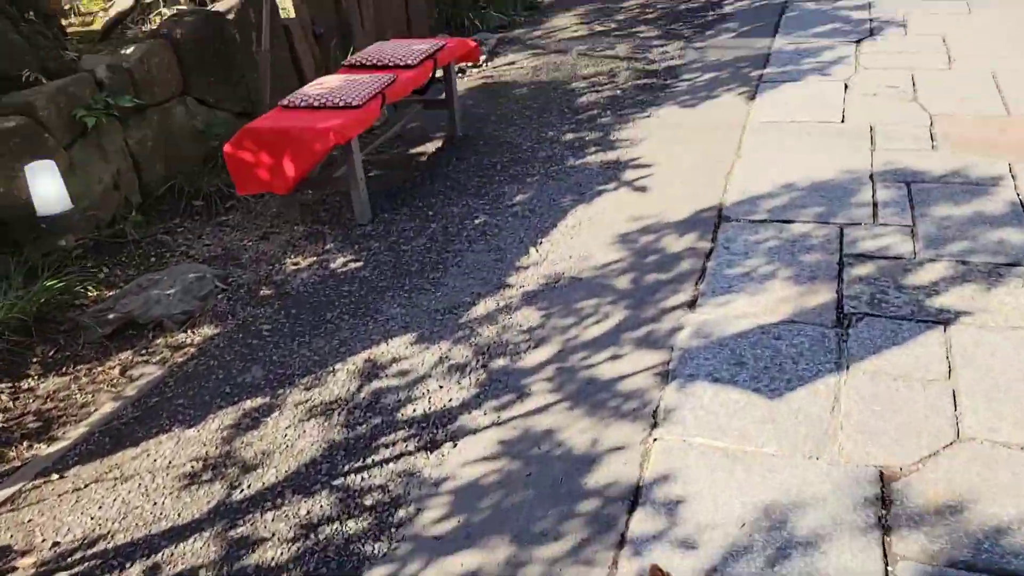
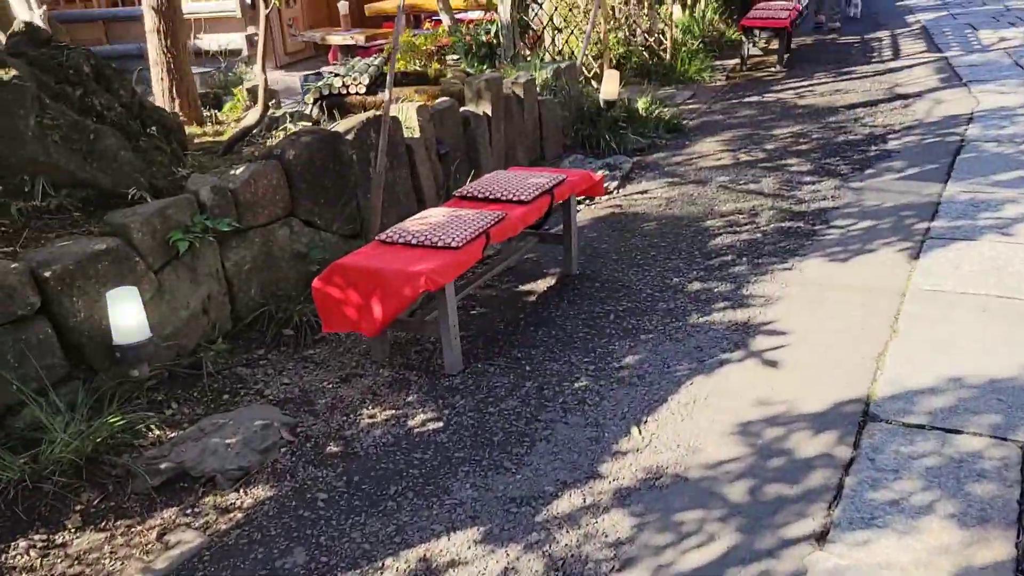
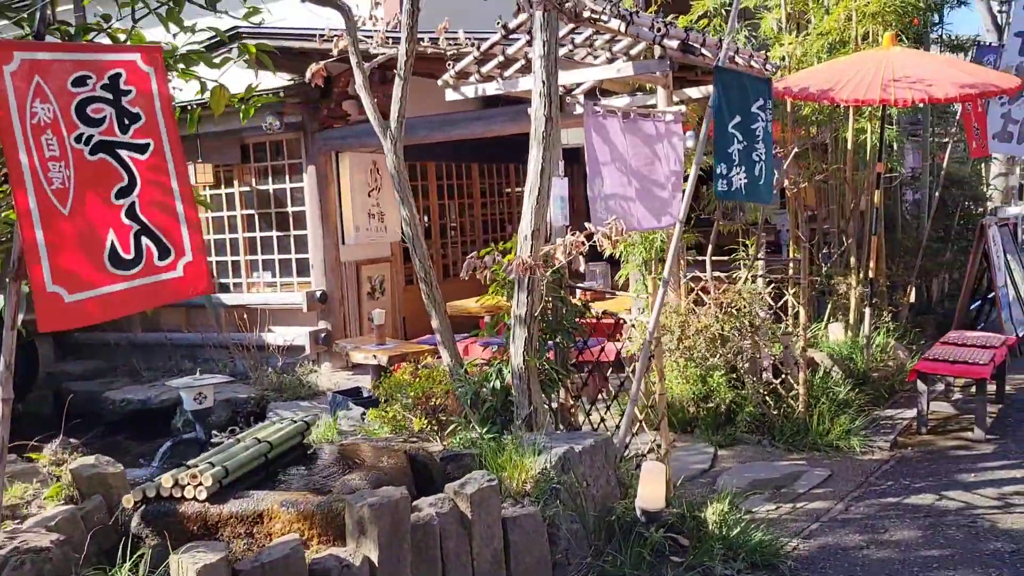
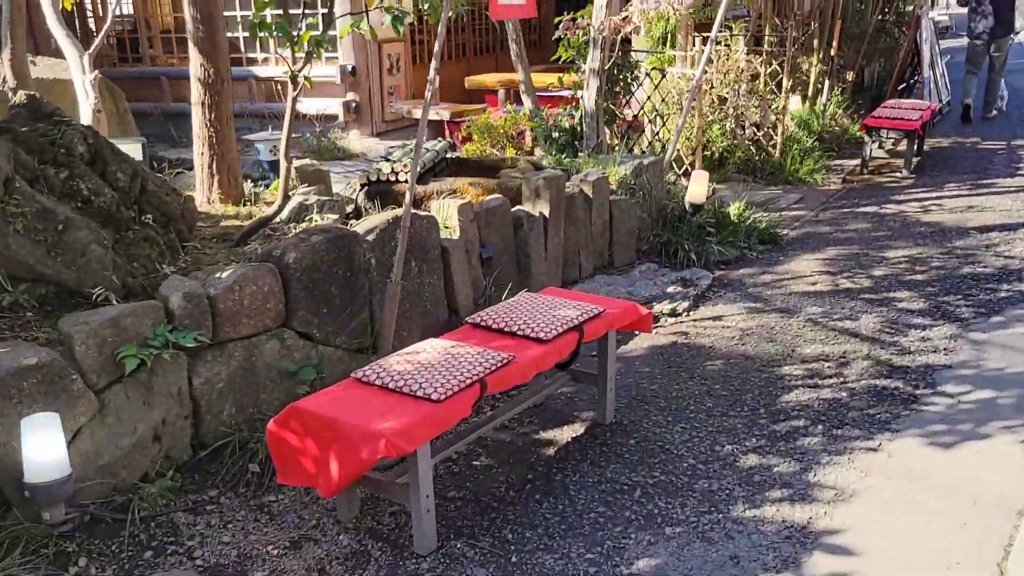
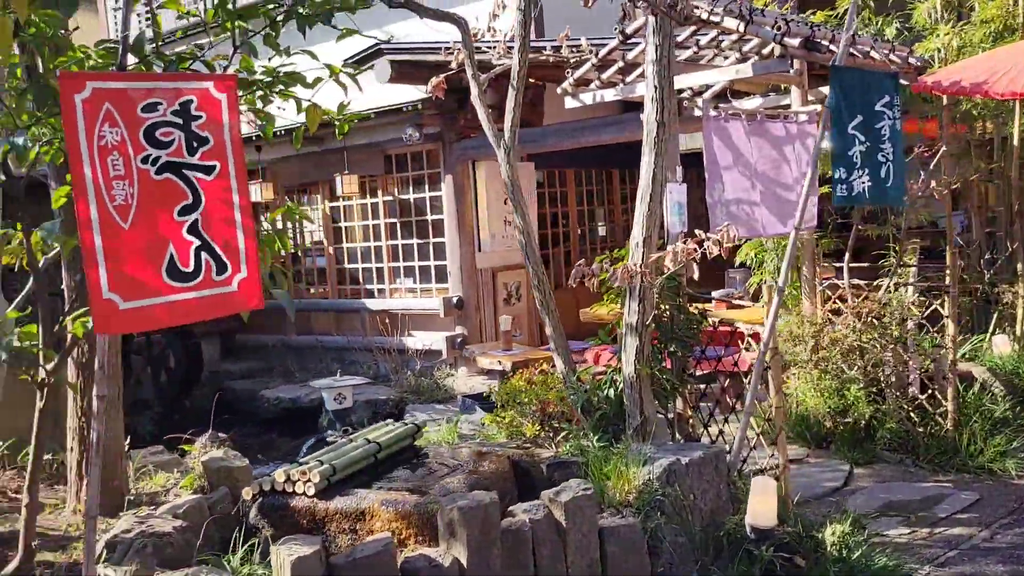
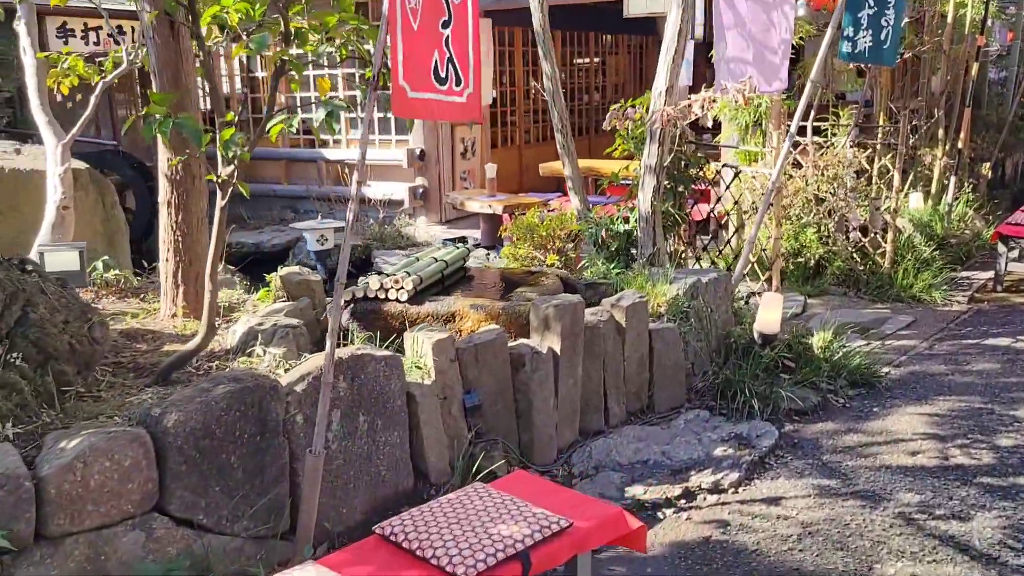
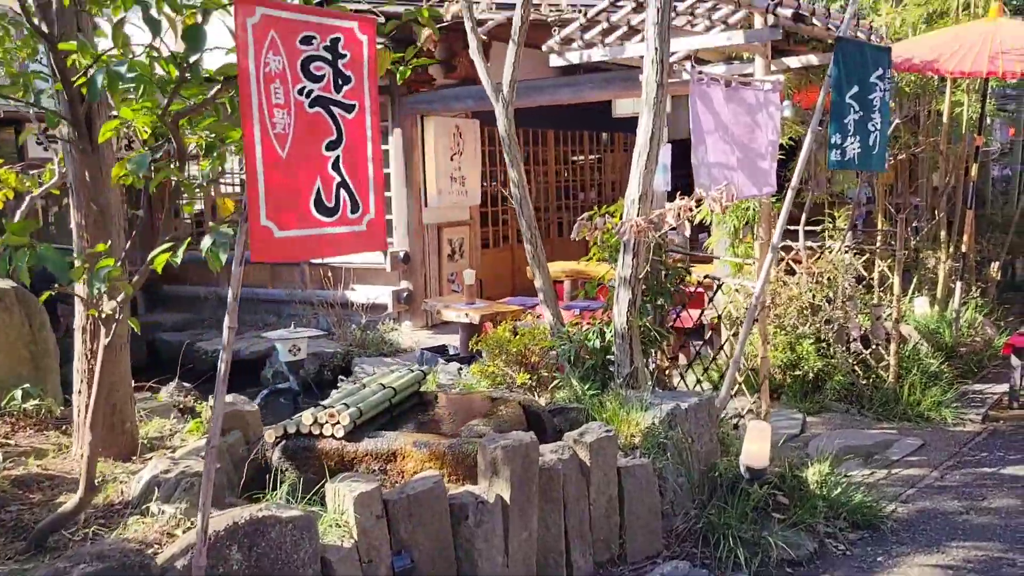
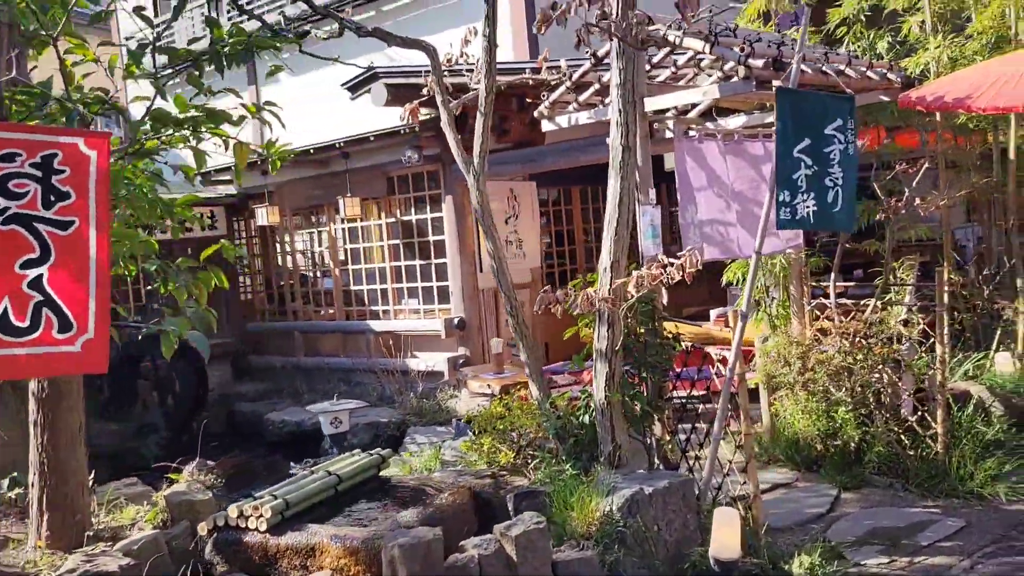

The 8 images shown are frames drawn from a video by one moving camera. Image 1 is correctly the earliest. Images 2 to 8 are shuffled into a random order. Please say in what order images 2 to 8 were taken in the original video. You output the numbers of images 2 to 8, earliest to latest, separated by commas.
2, 4, 6, 7, 3, 5, 8
